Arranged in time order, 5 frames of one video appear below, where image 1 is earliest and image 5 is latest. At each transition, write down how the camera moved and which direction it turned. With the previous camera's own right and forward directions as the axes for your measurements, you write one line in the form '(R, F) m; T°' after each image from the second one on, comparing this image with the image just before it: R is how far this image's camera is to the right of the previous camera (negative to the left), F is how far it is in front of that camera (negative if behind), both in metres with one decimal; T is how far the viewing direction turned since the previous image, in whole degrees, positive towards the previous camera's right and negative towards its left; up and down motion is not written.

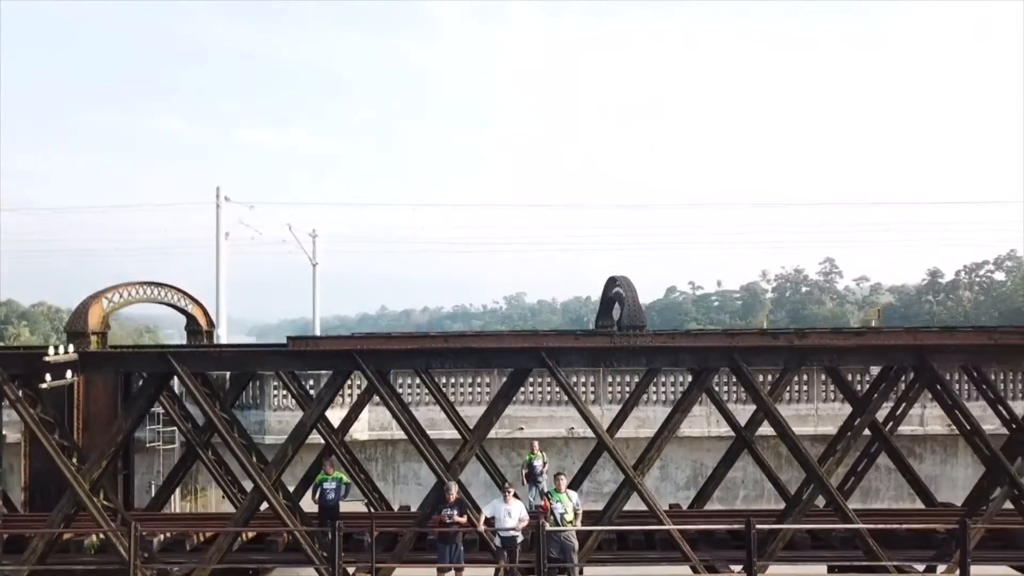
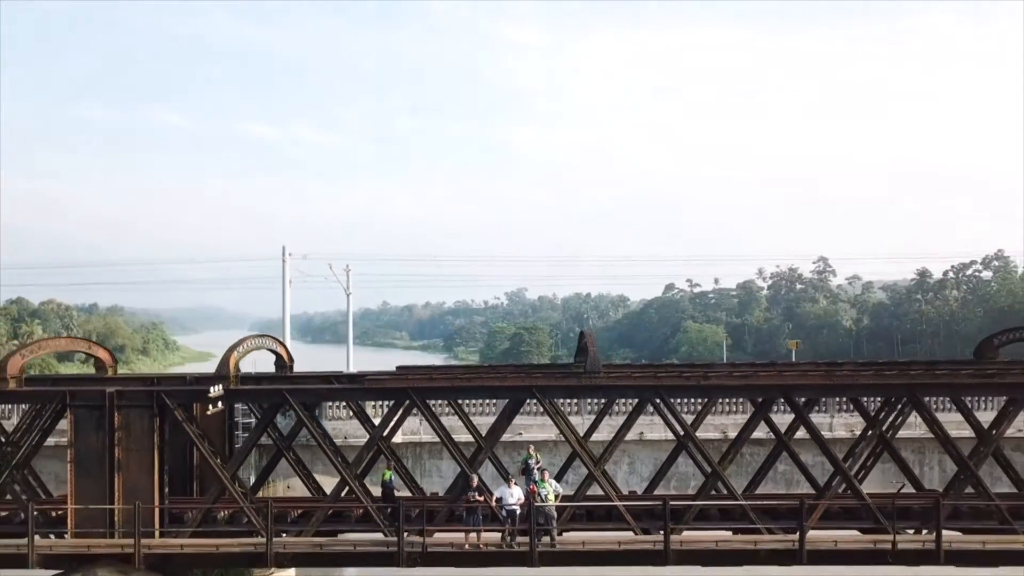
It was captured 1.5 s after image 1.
(0.0, -2.5) m; 0°
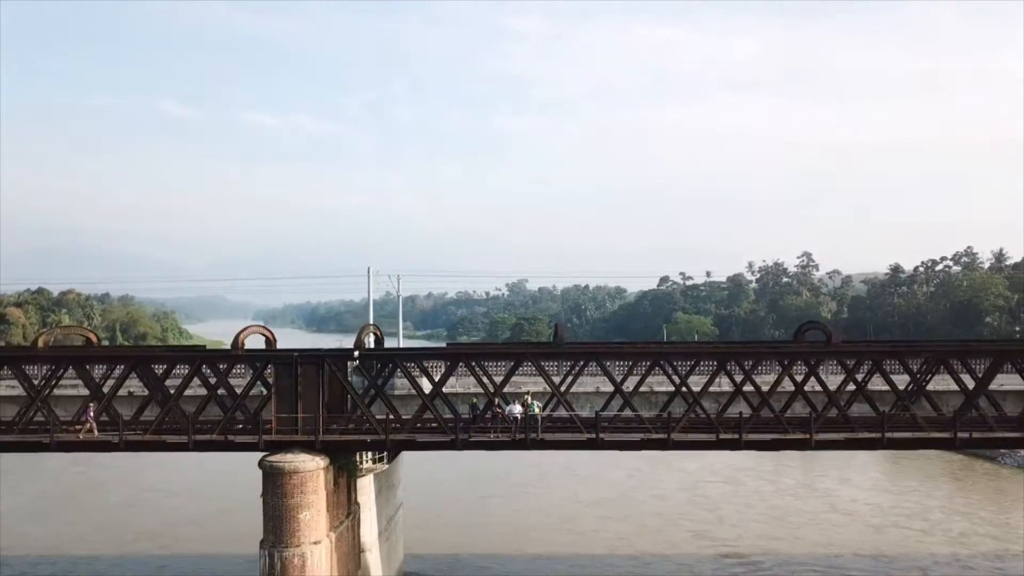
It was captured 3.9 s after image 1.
(-0.1, -6.2) m; 0°
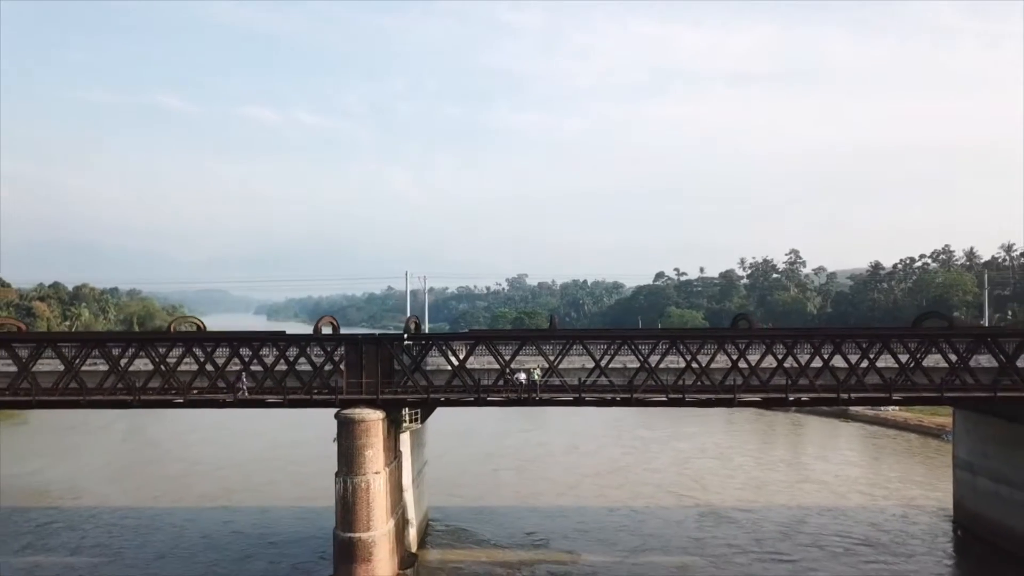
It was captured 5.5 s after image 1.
(-0.2, -5.0) m; 0°
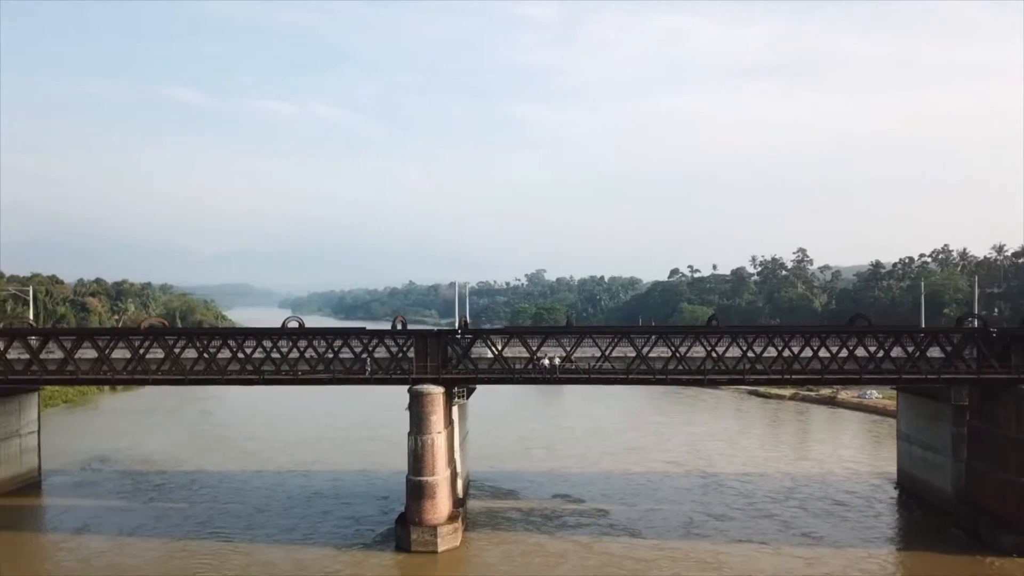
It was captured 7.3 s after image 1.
(-0.3, -6.3) m; -1°
